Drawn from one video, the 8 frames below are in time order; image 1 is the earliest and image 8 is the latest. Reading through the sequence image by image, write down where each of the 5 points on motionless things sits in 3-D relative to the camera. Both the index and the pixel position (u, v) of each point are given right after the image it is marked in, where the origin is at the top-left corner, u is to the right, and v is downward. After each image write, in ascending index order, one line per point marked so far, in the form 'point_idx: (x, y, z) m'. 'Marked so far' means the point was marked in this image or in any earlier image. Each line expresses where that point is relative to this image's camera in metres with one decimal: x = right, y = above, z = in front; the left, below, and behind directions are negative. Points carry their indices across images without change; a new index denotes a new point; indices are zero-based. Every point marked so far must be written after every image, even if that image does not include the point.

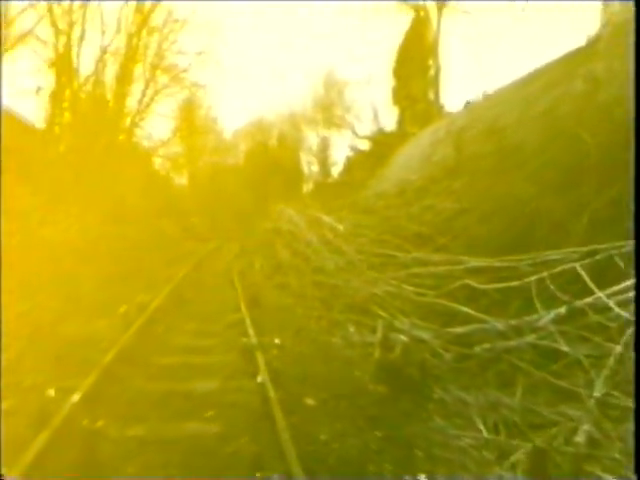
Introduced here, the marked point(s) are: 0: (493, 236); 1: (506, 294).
0: (+2.8, +0.1, +7.7) m
1: (+2.8, -0.8, +6.9) m
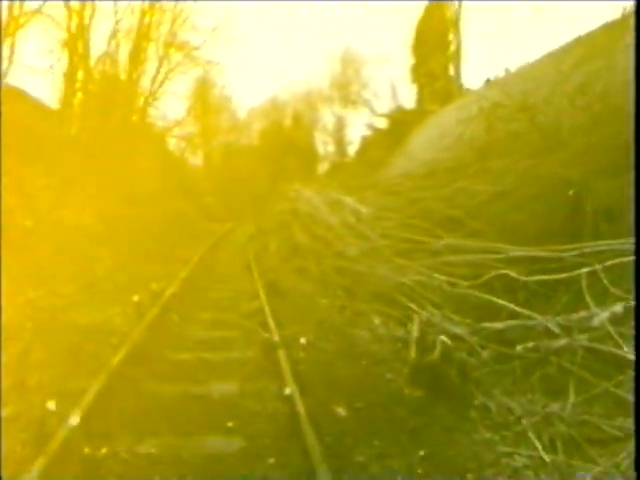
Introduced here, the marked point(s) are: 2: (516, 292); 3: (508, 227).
0: (+3.2, +0.3, +7.1) m
1: (+3.1, -0.6, +6.4) m
2: (+2.7, -0.7, +6.4) m
3: (+2.9, +0.2, +7.2) m
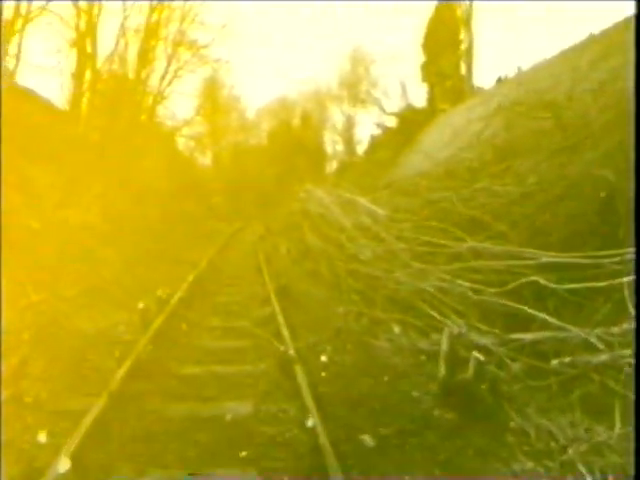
0: (+3.4, +0.2, +6.7) m
1: (+3.3, -0.7, +6.0) m
2: (+2.9, -0.8, +6.0) m
3: (+3.1, +0.2, +6.8) m
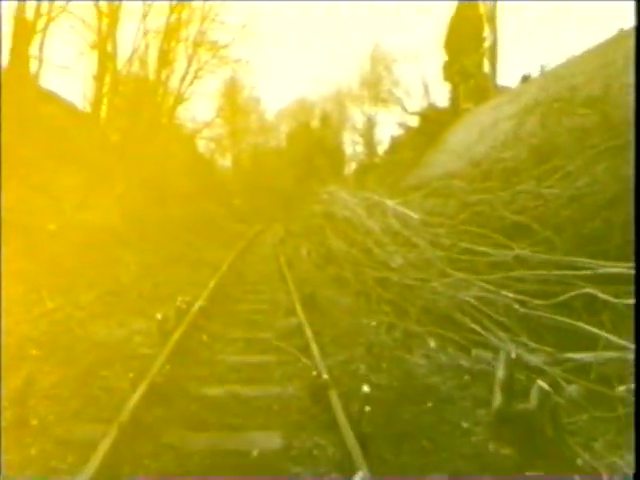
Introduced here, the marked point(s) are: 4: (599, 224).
0: (+3.8, +0.2, +6.1) m
1: (+3.7, -0.8, +5.4) m
2: (+3.3, -0.8, +5.4) m
3: (+3.5, +0.1, +6.2) m
4: (+3.7, +0.2, +6.1) m
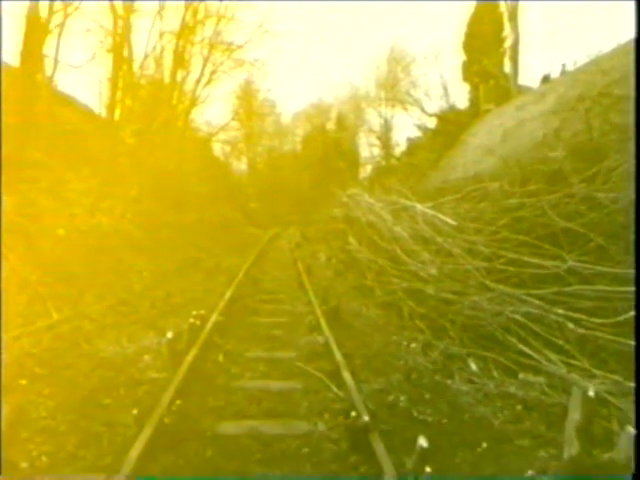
0: (+4.1, 0.0, +5.4) m
1: (+4.0, -0.9, +4.7) m
2: (+3.6, -1.0, +4.8) m
3: (+3.8, 0.0, +5.5) m
4: (+4.0, 0.0, +5.5) m
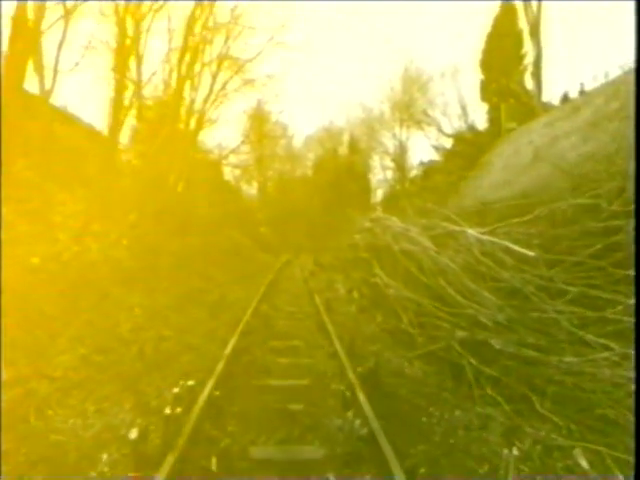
0: (+4.4, -0.3, +3.8) m
1: (+4.3, -1.1, +3.0) m
2: (+3.8, -1.2, +3.1) m
3: (+4.1, -0.4, +3.8) m
4: (+4.3, -0.3, +3.8) m
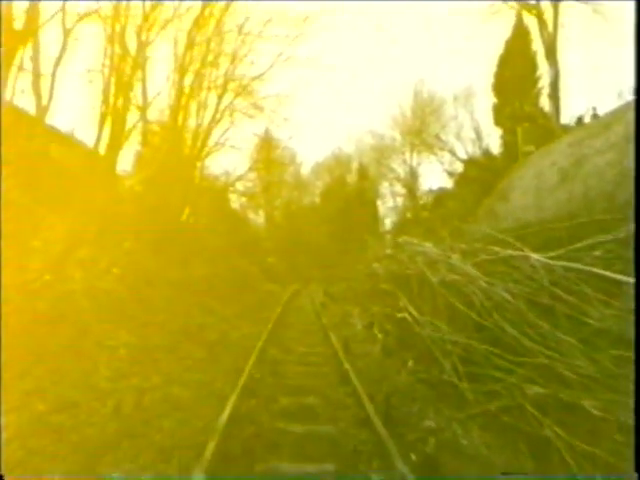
0: (+4.6, -0.4, +2.4) m
1: (+4.5, -1.2, +1.6) m
2: (+4.1, -1.3, +1.6) m
3: (+4.3, -0.5, +2.4) m
4: (+4.5, -0.4, +2.4) m
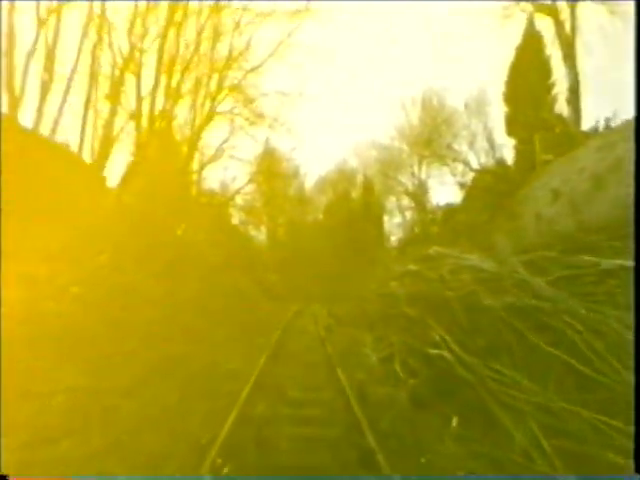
0: (+4.7, -0.3, +0.5) m
1: (+4.5, -1.1, -0.4) m
2: (+4.1, -1.2, -0.3) m
3: (+4.4, -0.4, +0.5) m
4: (+4.6, -0.3, +0.5) m
